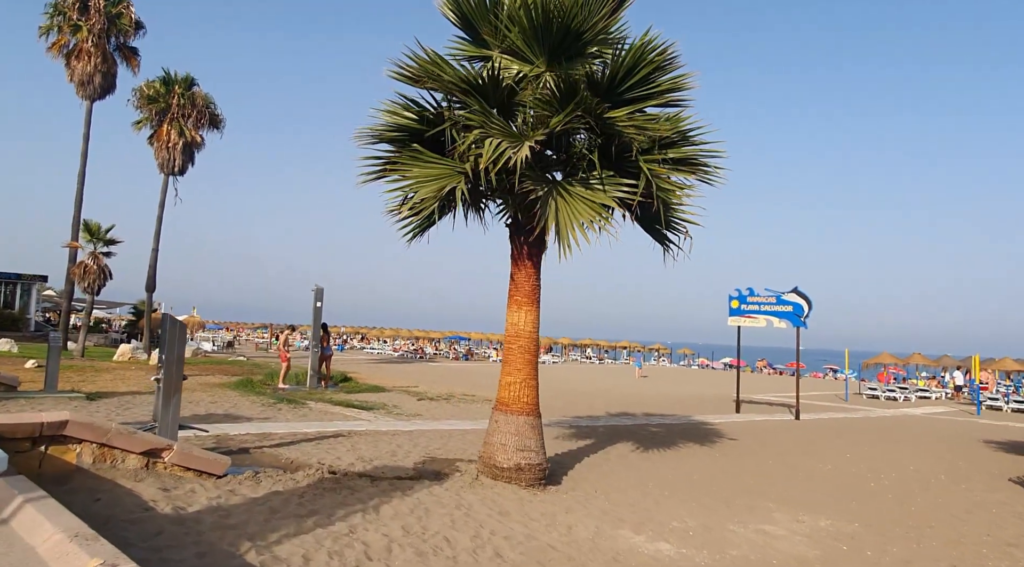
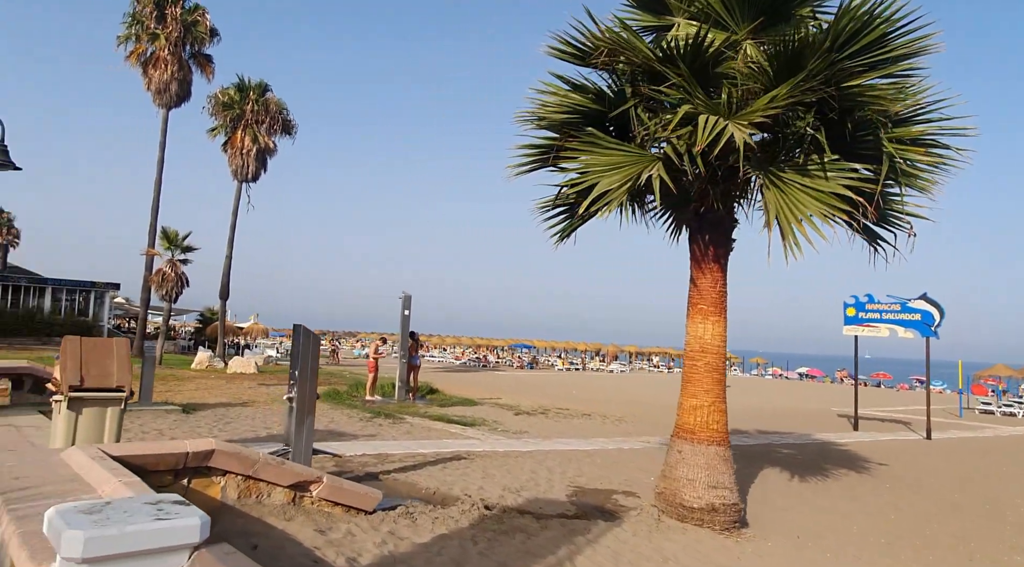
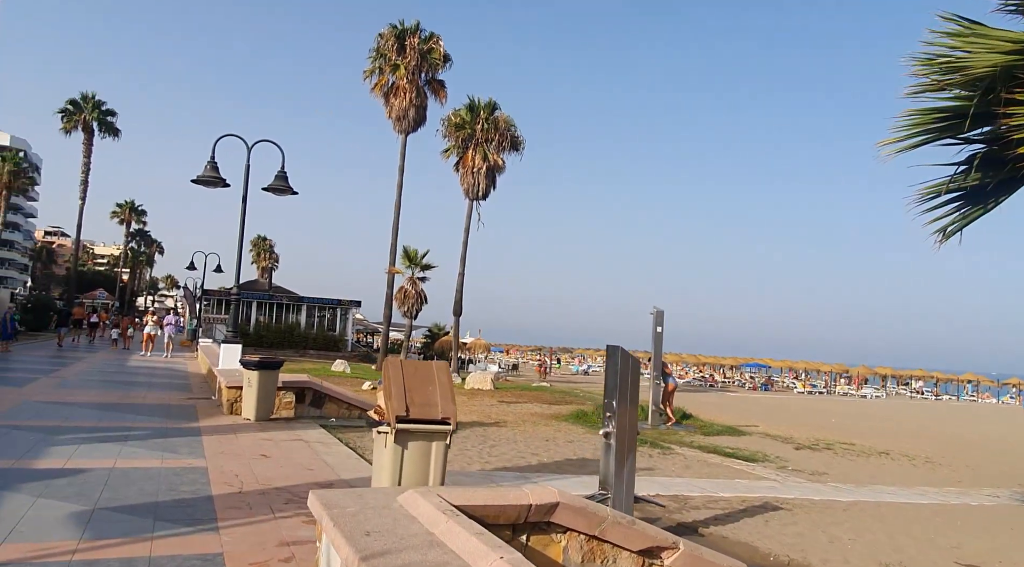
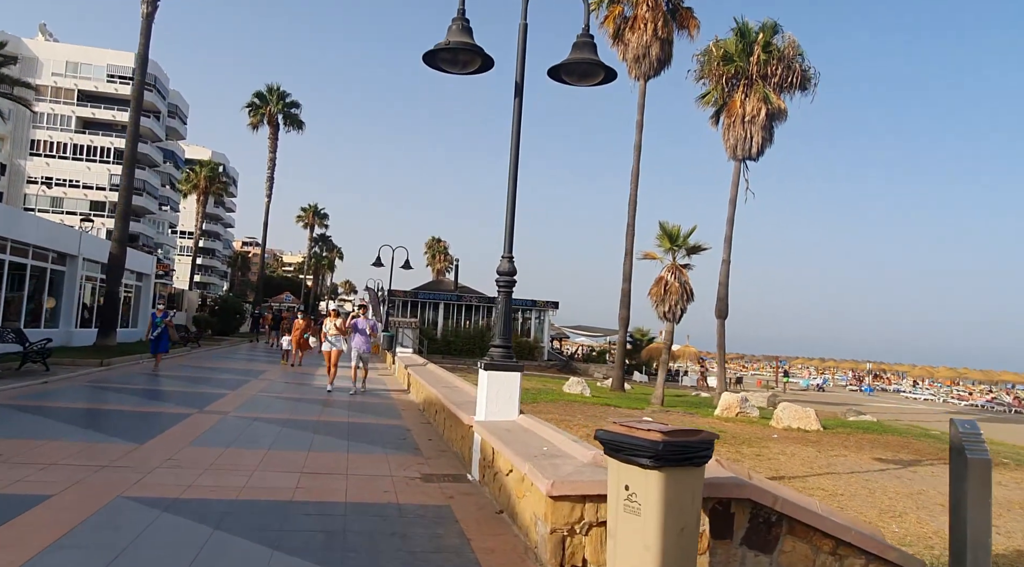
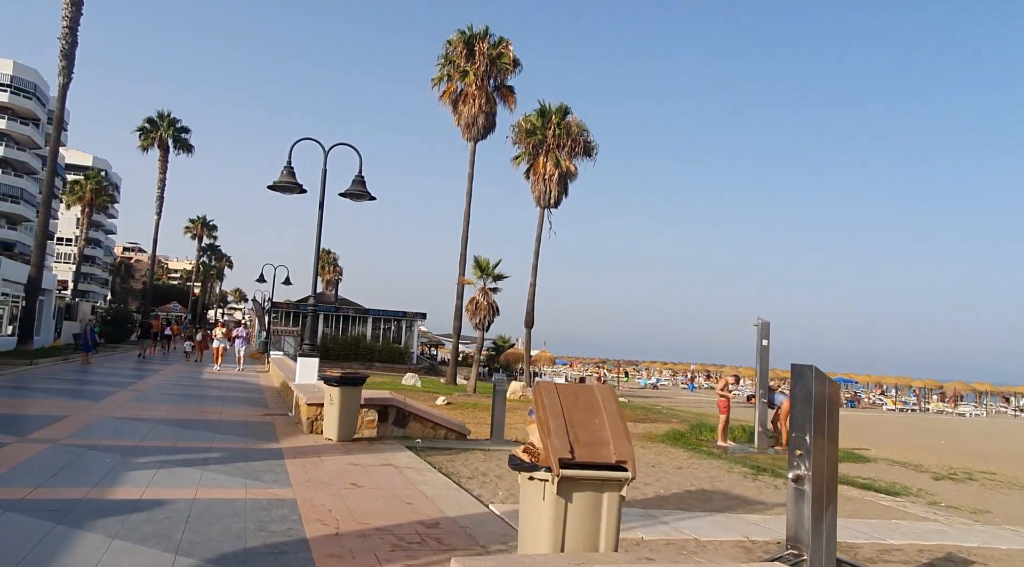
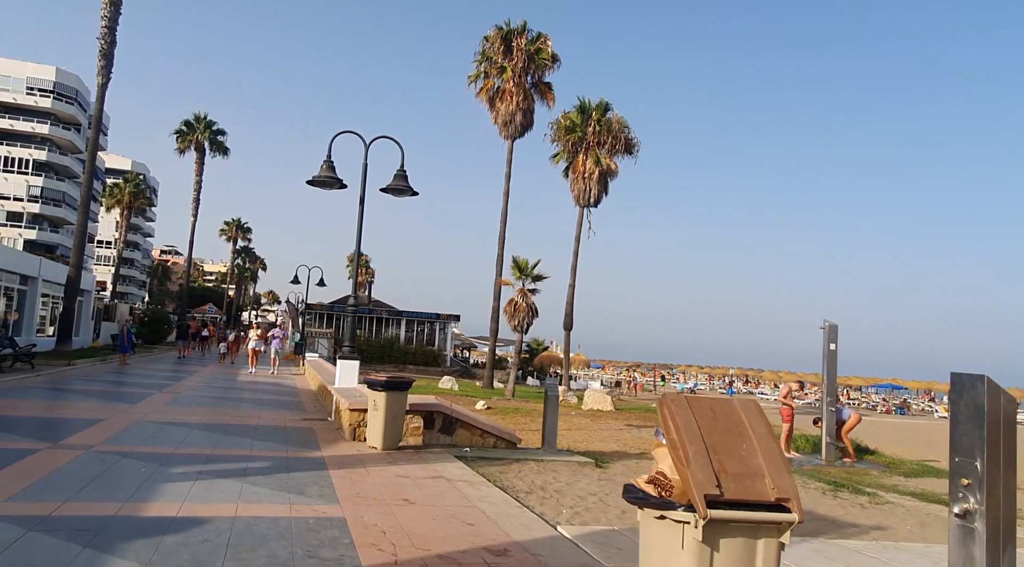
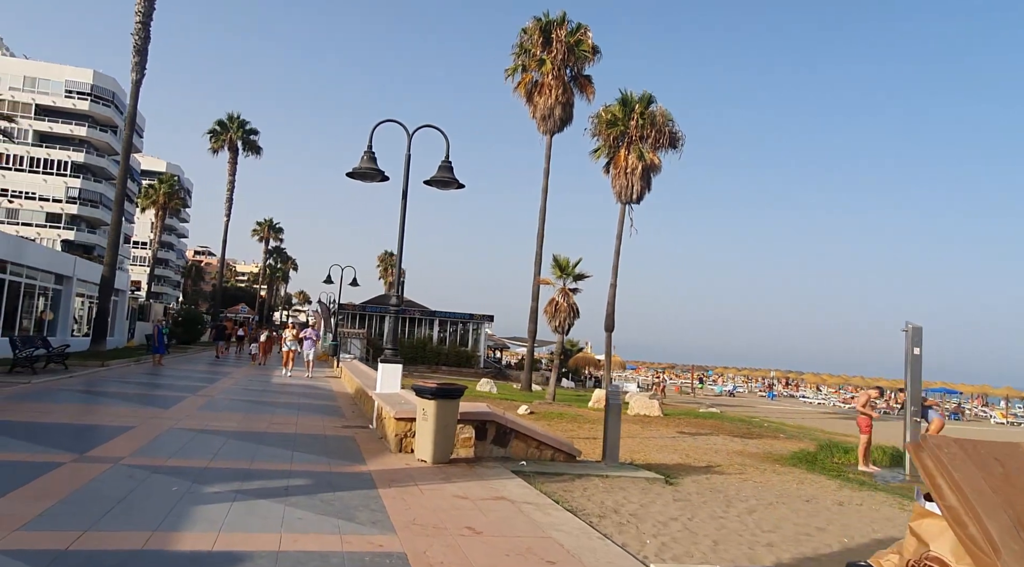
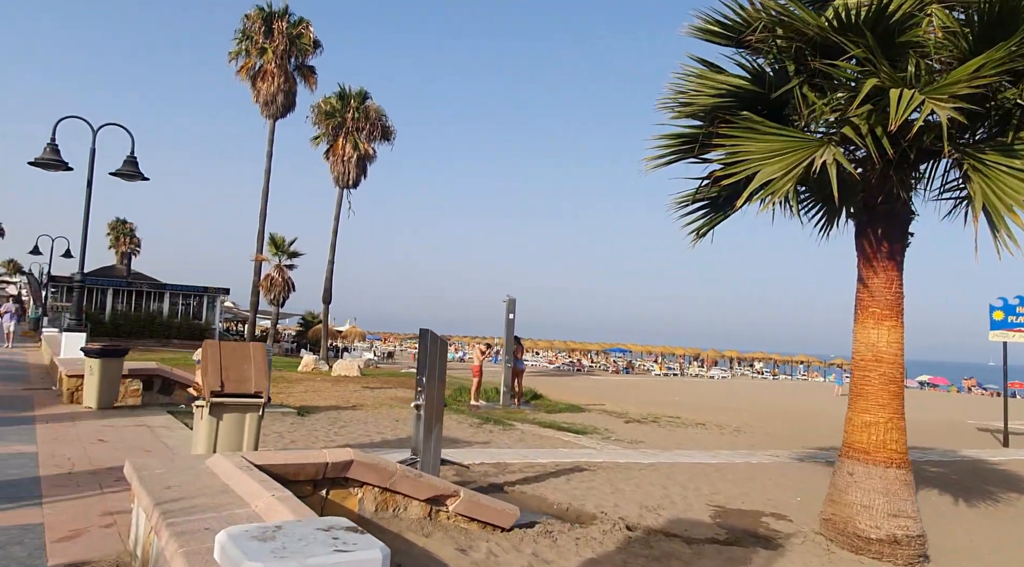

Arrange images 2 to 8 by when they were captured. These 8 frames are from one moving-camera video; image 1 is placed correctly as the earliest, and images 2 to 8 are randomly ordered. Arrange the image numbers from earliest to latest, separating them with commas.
2, 8, 3, 5, 6, 7, 4
